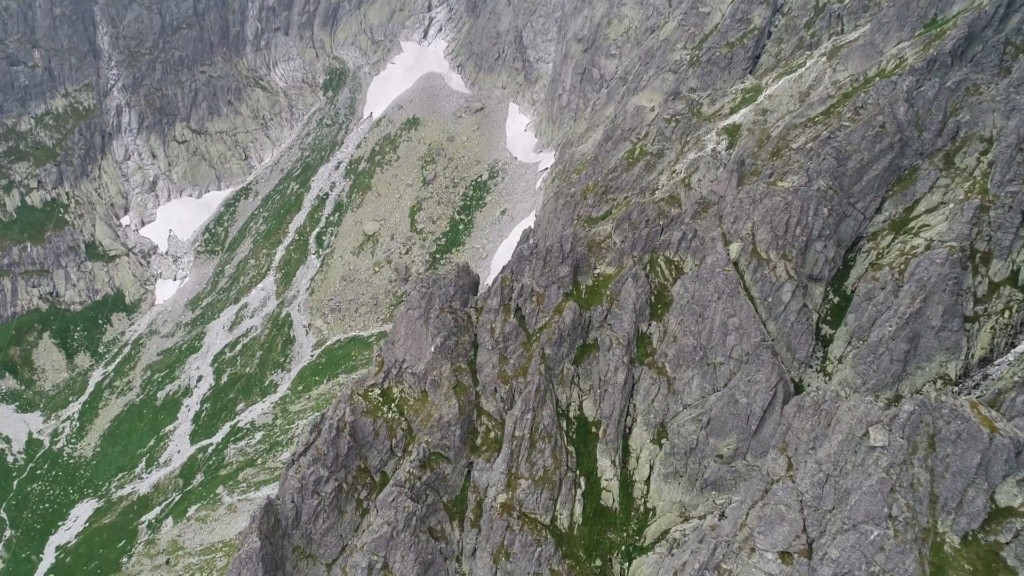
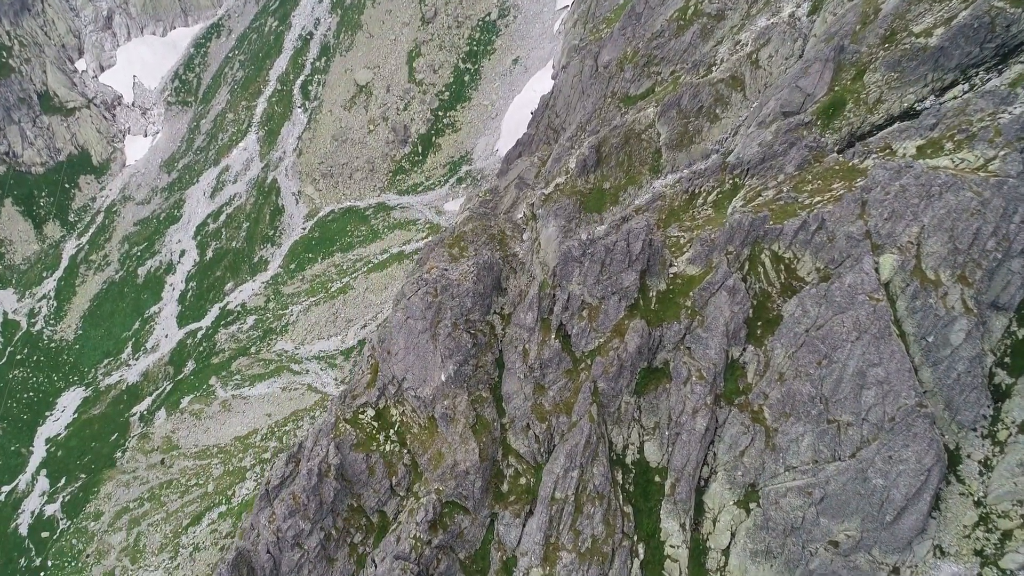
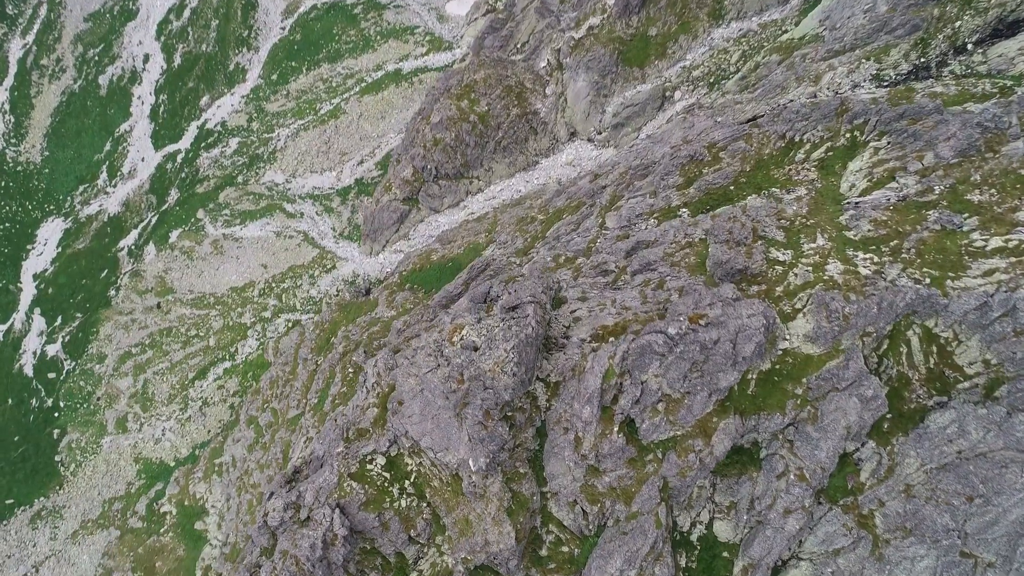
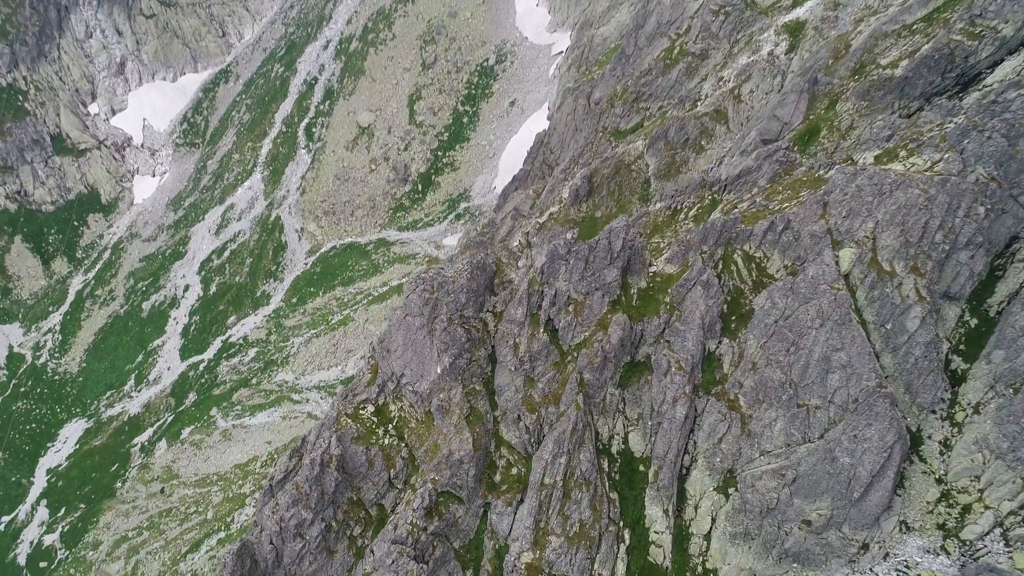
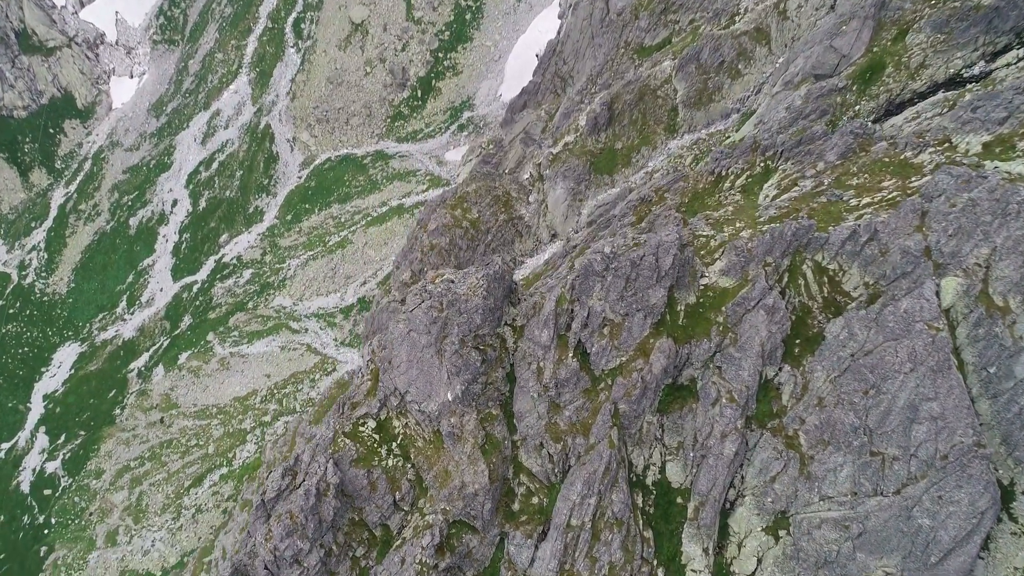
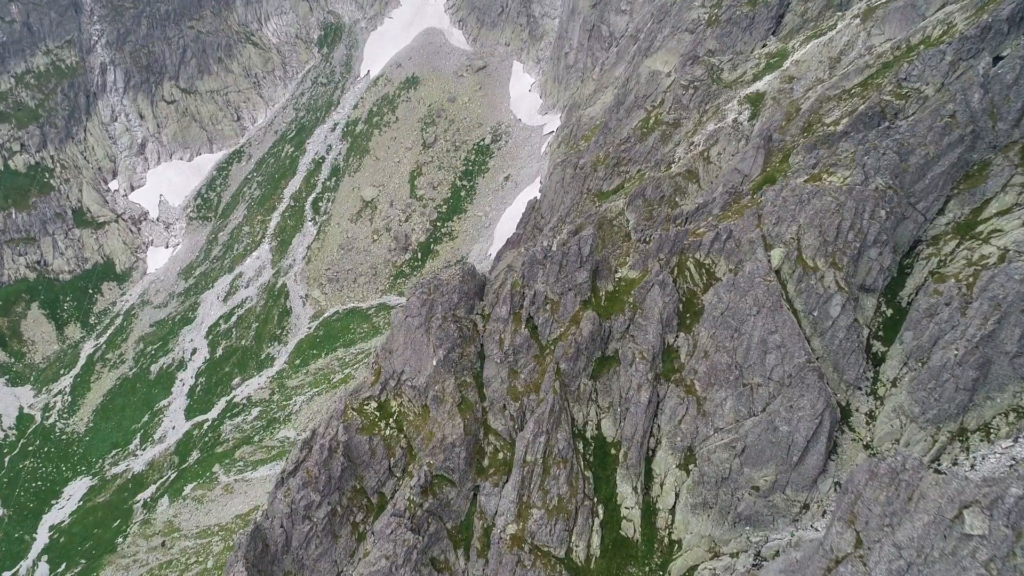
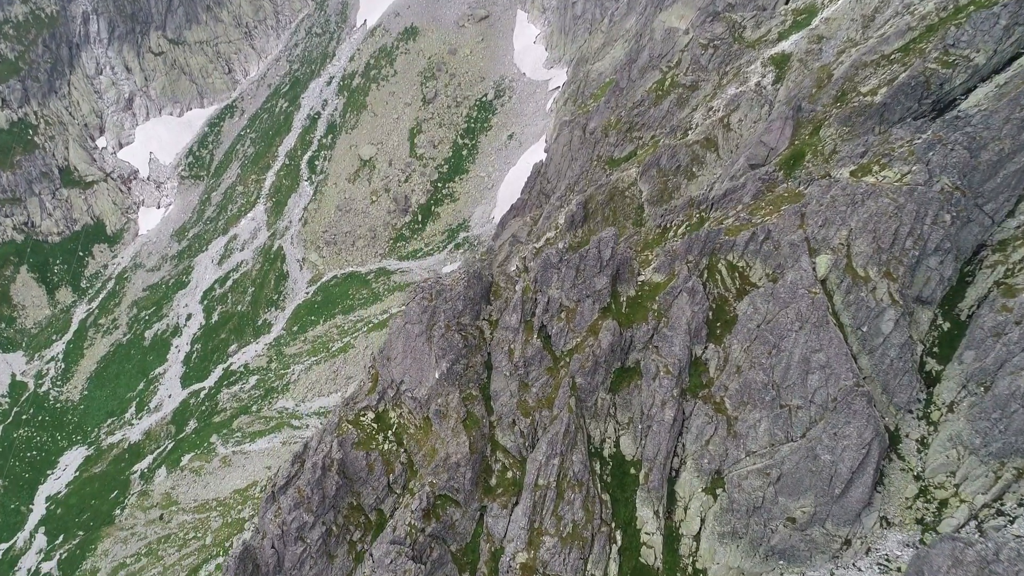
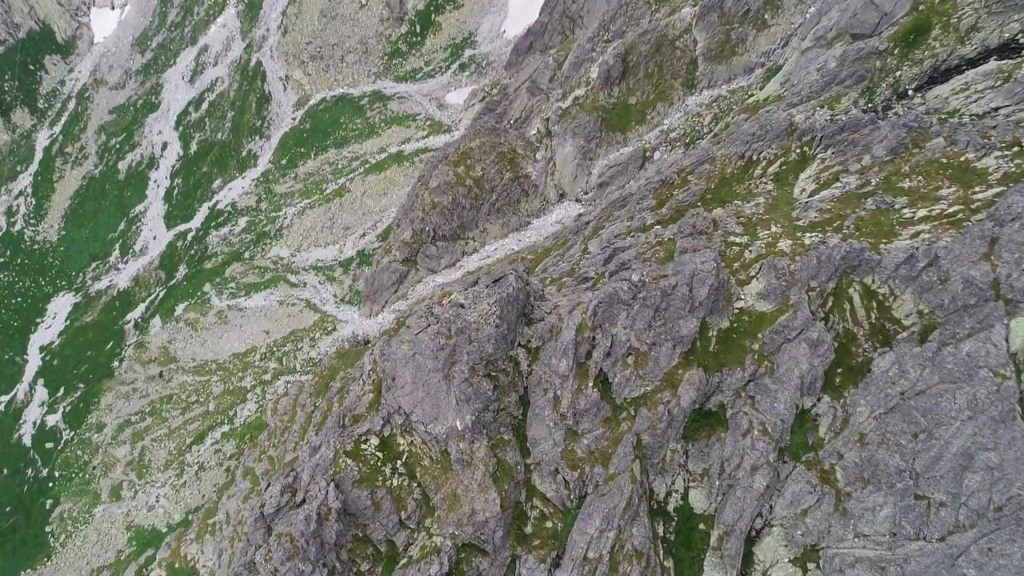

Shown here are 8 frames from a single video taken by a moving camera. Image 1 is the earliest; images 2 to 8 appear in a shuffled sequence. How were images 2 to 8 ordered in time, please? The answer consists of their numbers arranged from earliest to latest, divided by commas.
6, 7, 4, 2, 5, 8, 3
